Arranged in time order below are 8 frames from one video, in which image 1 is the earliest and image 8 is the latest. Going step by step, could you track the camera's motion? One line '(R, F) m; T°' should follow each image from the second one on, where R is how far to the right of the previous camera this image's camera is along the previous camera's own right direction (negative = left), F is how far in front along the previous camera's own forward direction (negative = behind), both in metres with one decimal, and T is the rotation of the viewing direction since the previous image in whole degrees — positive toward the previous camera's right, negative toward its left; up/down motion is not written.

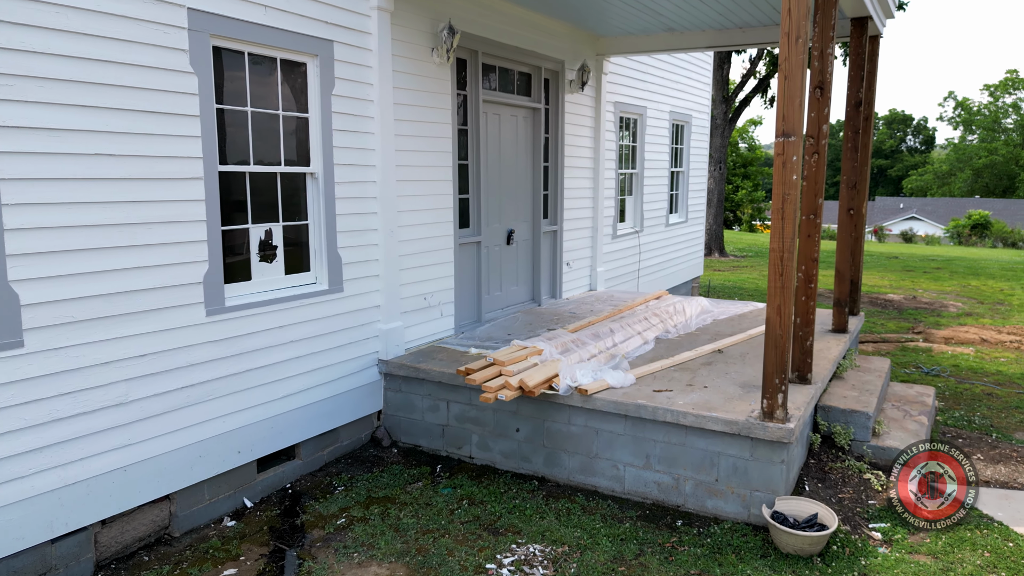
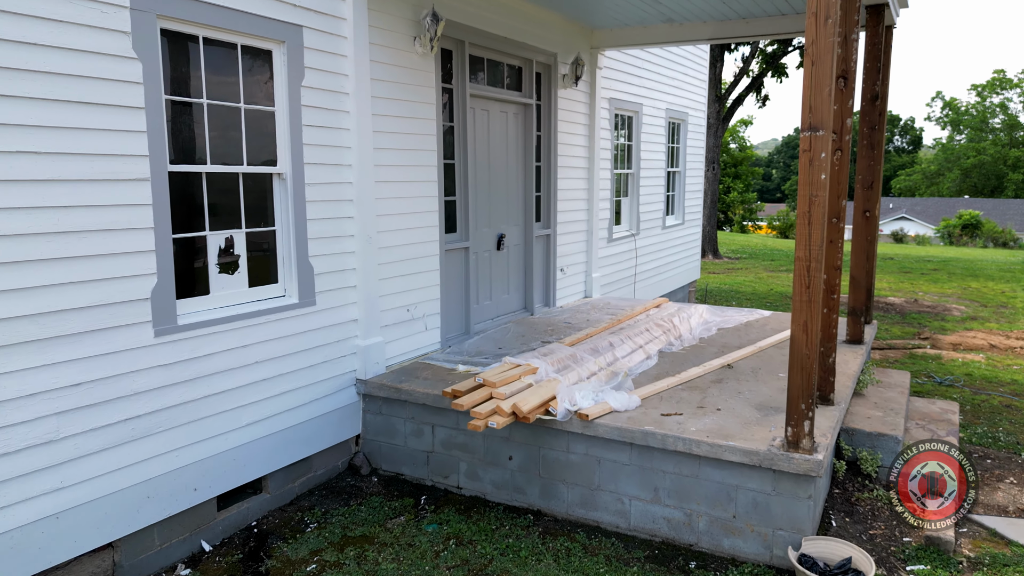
(0.0, +0.5) m; +1°
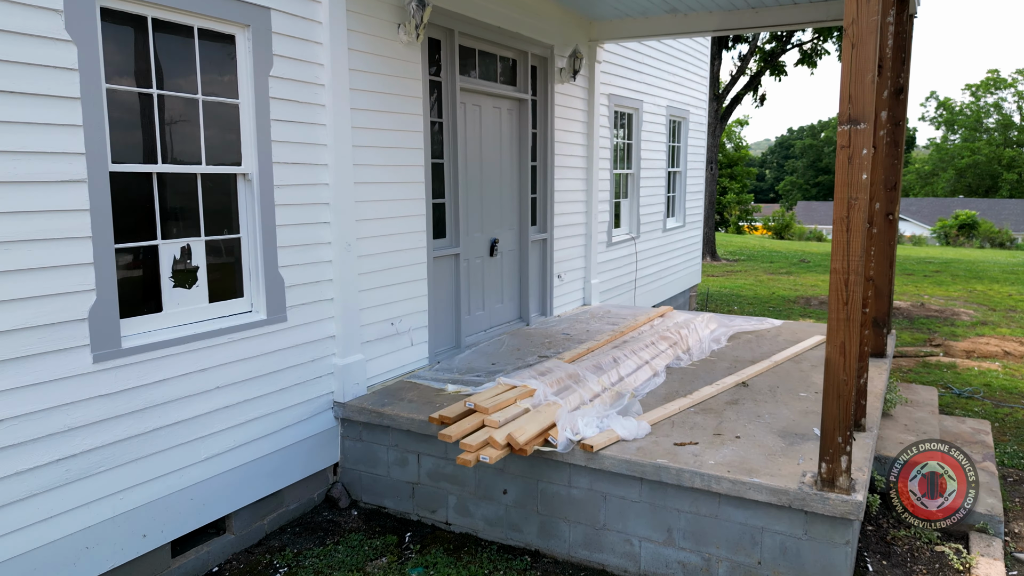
(0.0, +0.4) m; 0°
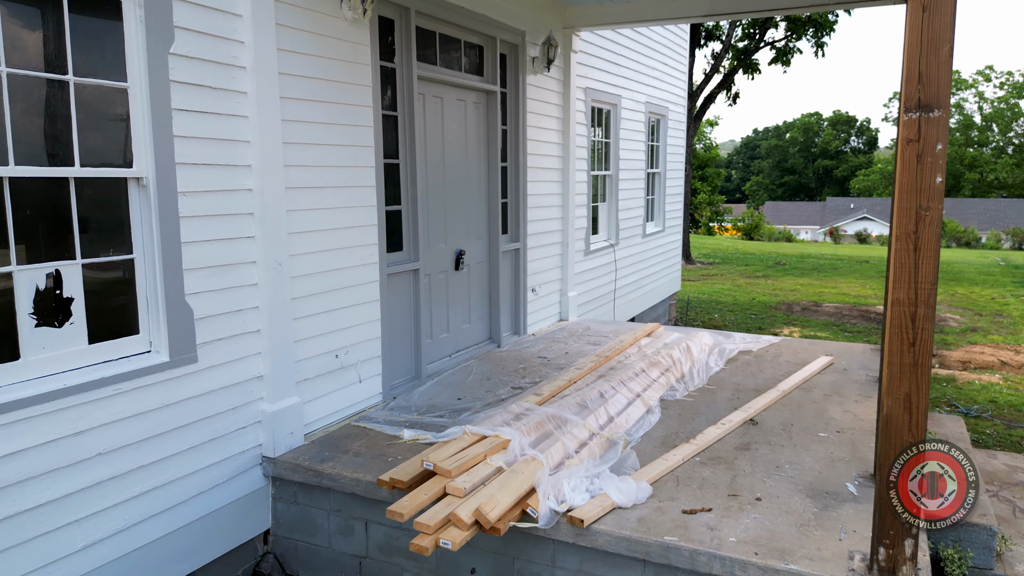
(0.0, +0.7) m; +2°
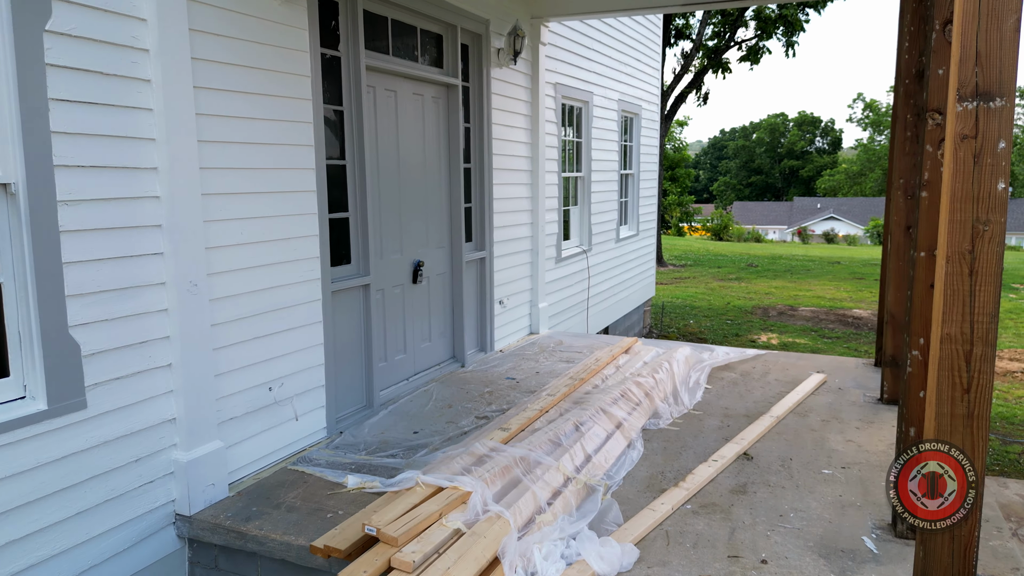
(0.0, +0.5) m; +2°
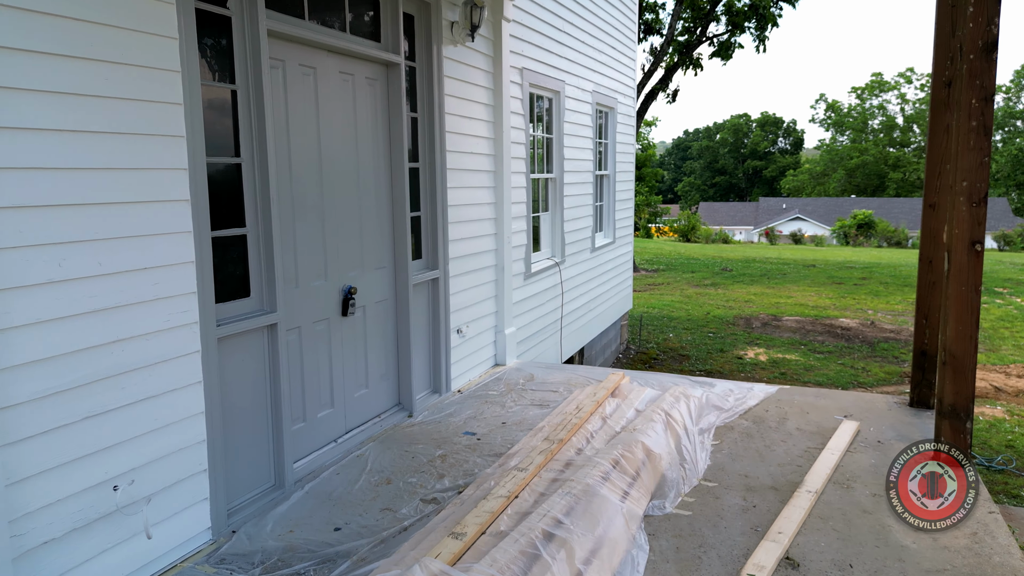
(0.0, +1.0) m; +3°
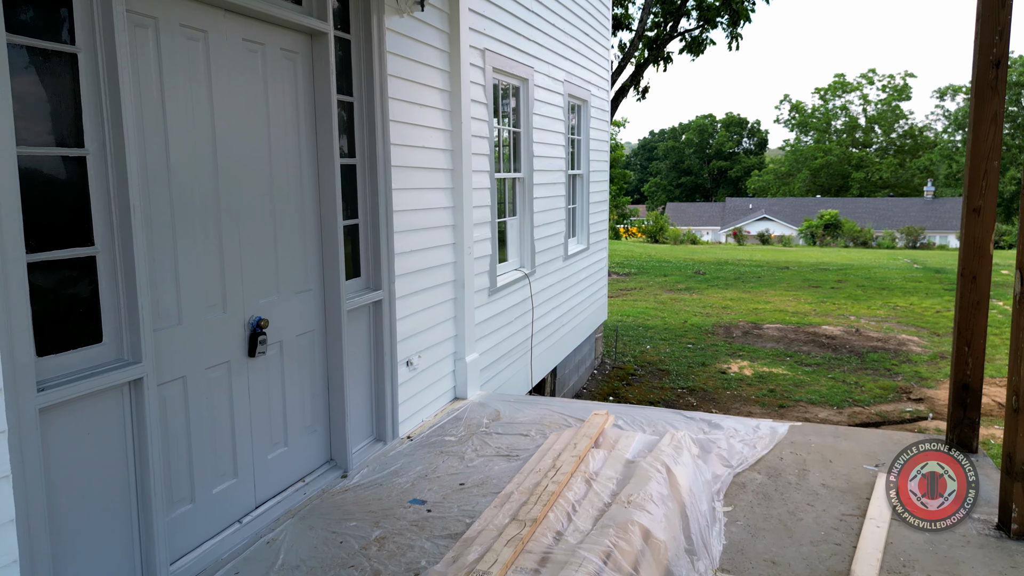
(0.0, +0.8) m; +2°
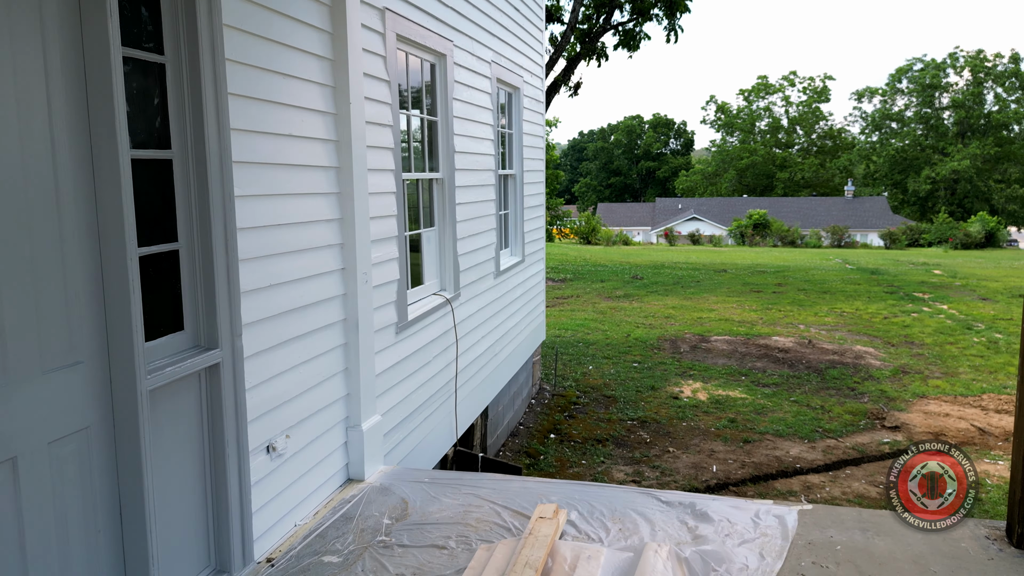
(+0.1, +1.1) m; +5°
